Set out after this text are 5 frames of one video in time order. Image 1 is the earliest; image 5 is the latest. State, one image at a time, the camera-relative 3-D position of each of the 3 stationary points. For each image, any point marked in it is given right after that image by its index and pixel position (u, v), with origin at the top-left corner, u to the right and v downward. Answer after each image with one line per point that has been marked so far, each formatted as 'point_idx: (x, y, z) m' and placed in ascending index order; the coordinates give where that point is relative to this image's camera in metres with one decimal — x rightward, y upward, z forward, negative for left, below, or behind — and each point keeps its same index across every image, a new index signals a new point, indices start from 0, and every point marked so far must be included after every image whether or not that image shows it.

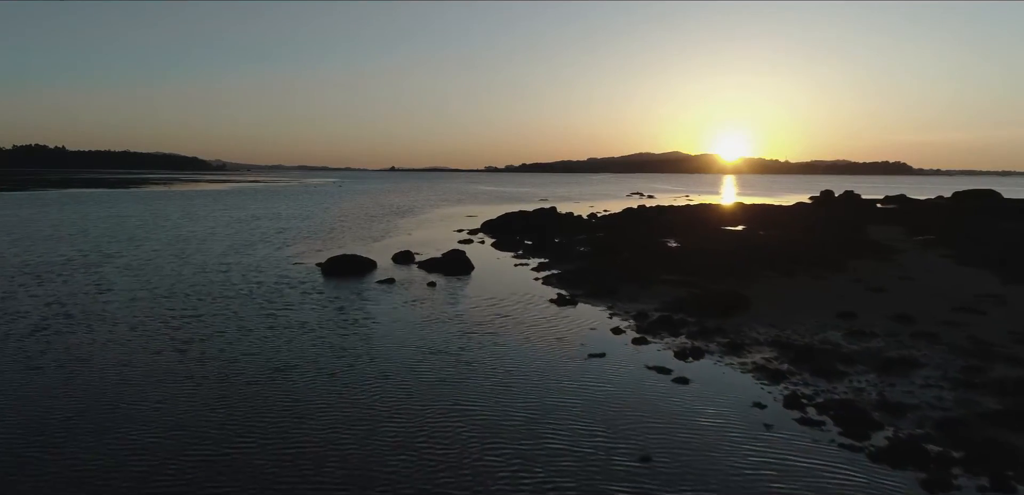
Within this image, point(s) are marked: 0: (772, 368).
0: (+10.9, -5.1, +17.4) m
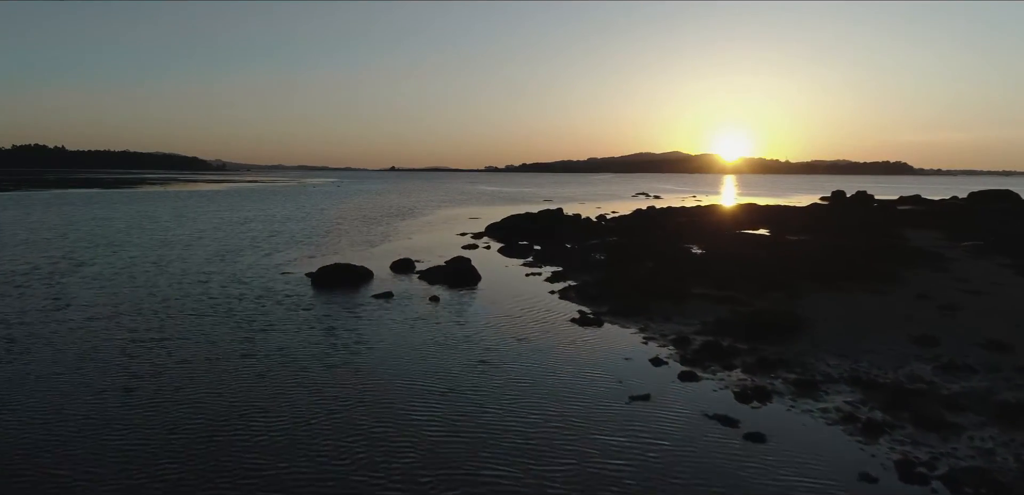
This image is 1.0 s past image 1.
0: (+11.8, -5.7, +13.9) m
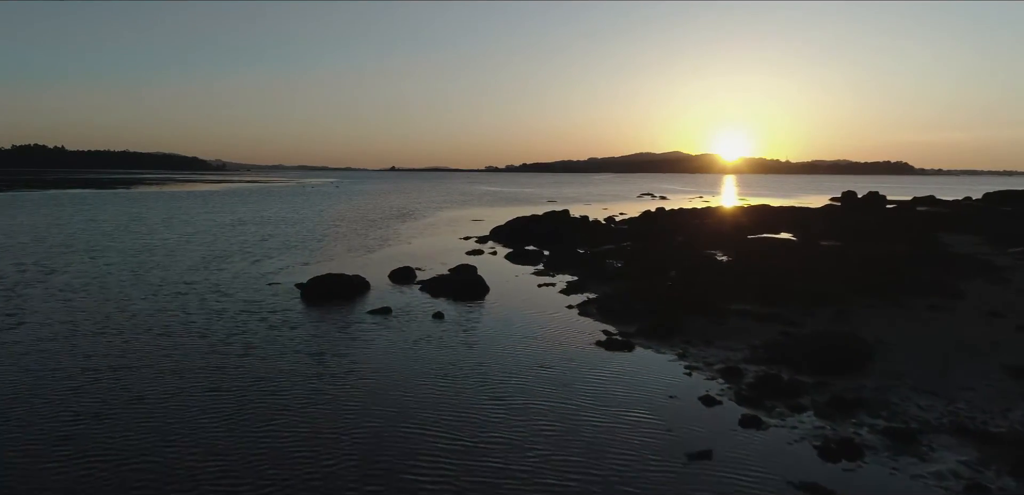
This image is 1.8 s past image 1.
0: (+12.6, -6.3, +10.8) m
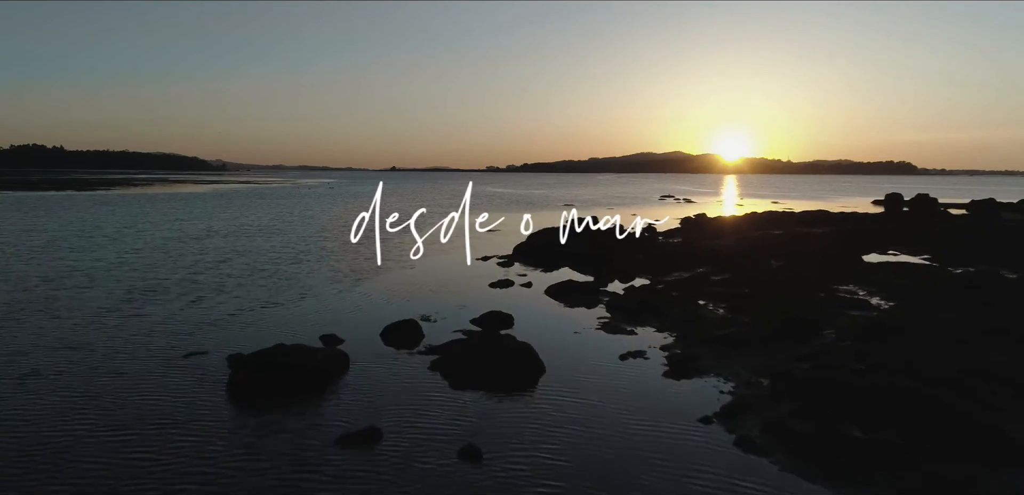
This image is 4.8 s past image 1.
0: (+15.6, -8.5, -0.6) m
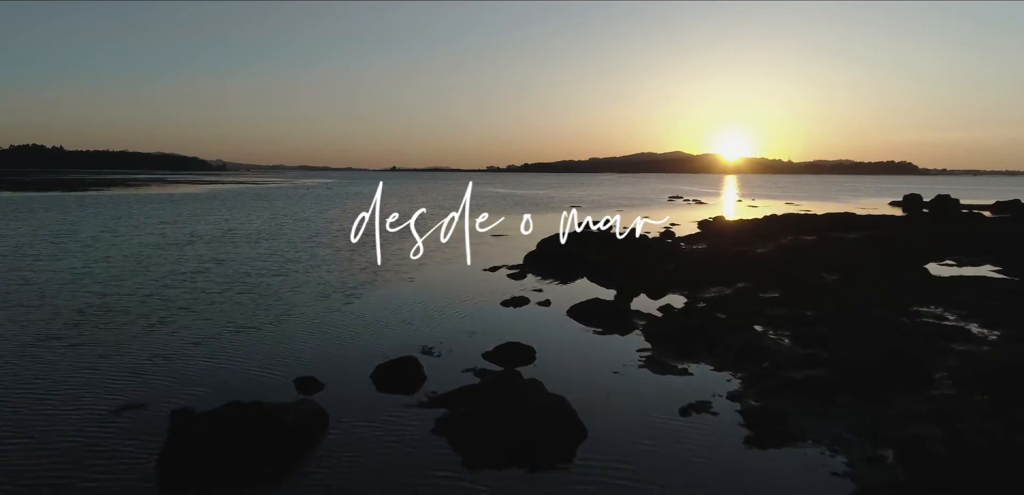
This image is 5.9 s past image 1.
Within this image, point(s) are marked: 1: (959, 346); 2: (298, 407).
0: (+16.6, -9.3, -4.8) m
1: (+19.2, -4.2, +17.8) m
2: (-7.0, -5.1, +14.0) m
